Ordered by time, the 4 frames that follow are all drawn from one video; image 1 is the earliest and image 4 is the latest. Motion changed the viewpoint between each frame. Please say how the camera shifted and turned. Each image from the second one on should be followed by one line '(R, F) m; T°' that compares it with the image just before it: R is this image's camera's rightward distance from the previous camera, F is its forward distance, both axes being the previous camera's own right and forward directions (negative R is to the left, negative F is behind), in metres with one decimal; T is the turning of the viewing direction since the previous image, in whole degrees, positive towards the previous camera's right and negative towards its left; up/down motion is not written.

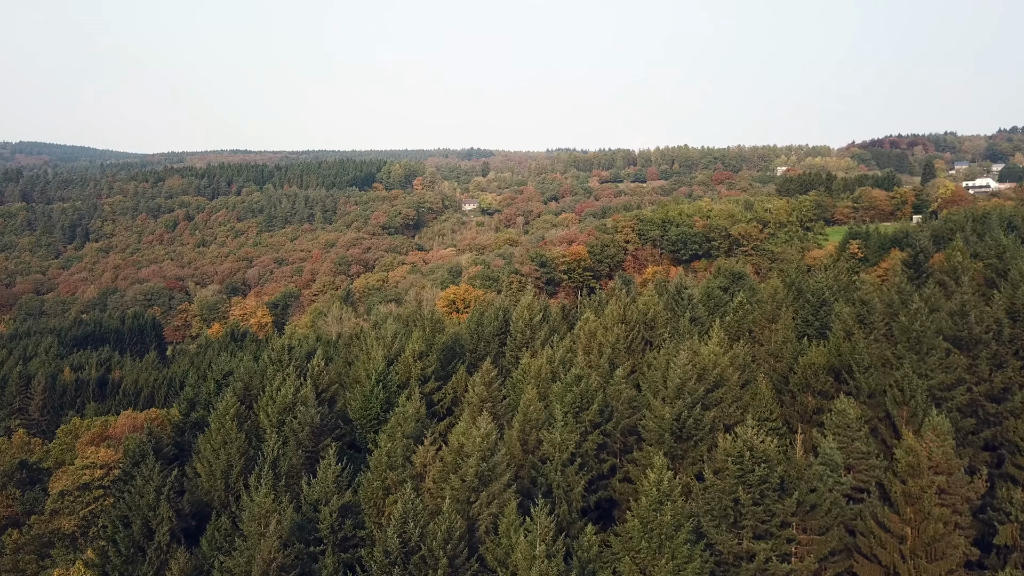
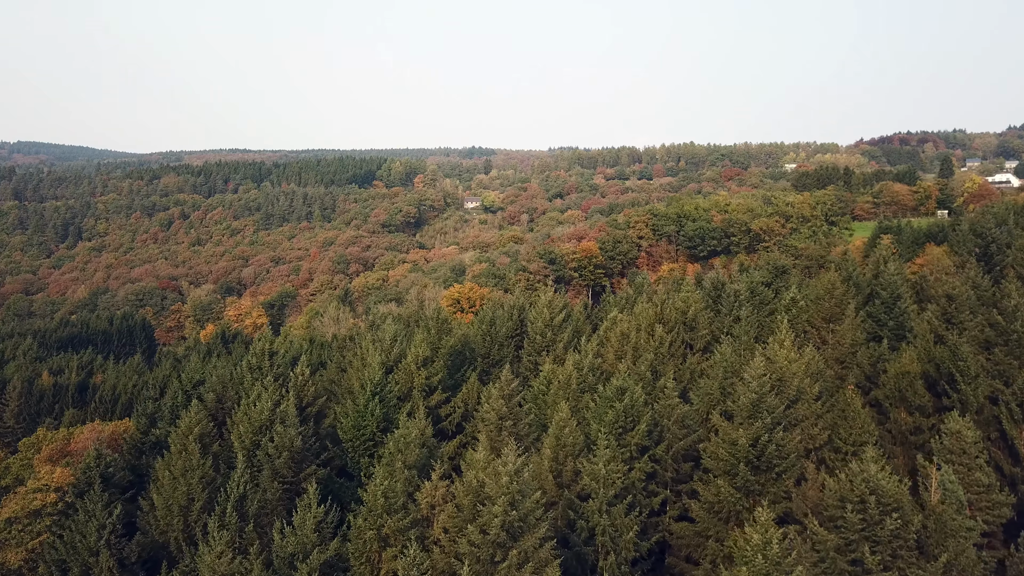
(-0.9, +6.9) m; 0°
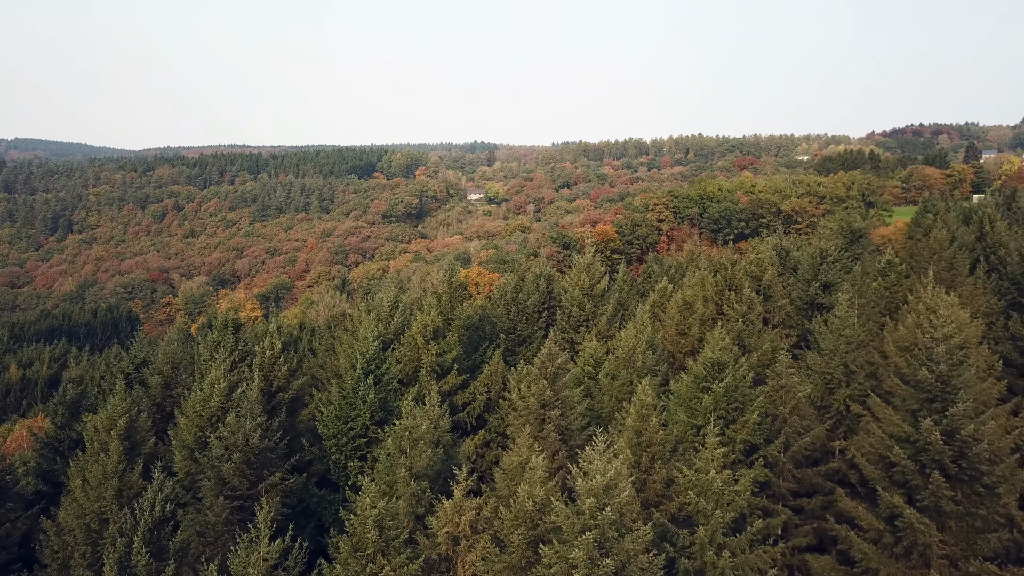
(-1.2, +8.8) m; 0°
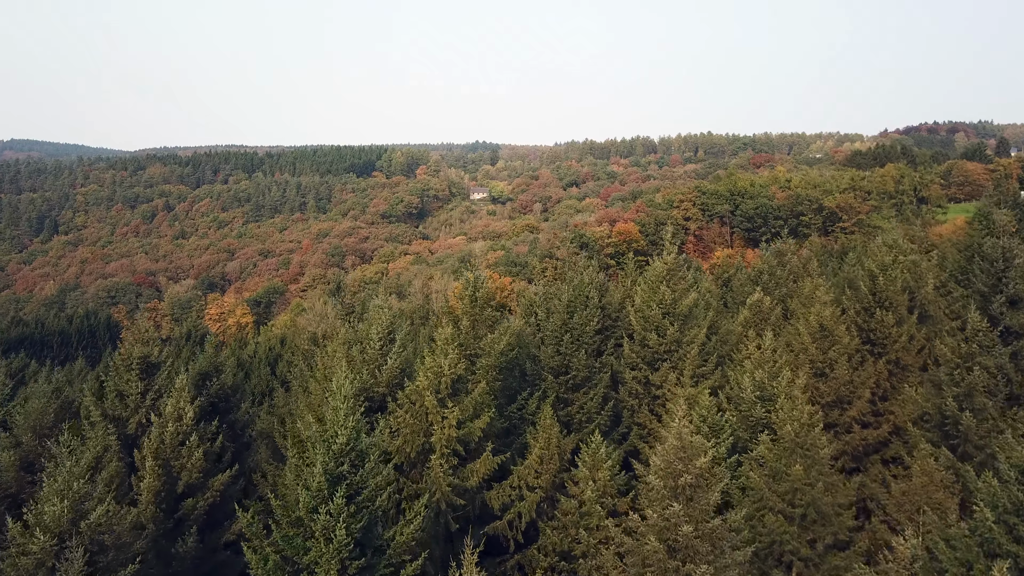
(-1.4, +10.7) m; 0°
